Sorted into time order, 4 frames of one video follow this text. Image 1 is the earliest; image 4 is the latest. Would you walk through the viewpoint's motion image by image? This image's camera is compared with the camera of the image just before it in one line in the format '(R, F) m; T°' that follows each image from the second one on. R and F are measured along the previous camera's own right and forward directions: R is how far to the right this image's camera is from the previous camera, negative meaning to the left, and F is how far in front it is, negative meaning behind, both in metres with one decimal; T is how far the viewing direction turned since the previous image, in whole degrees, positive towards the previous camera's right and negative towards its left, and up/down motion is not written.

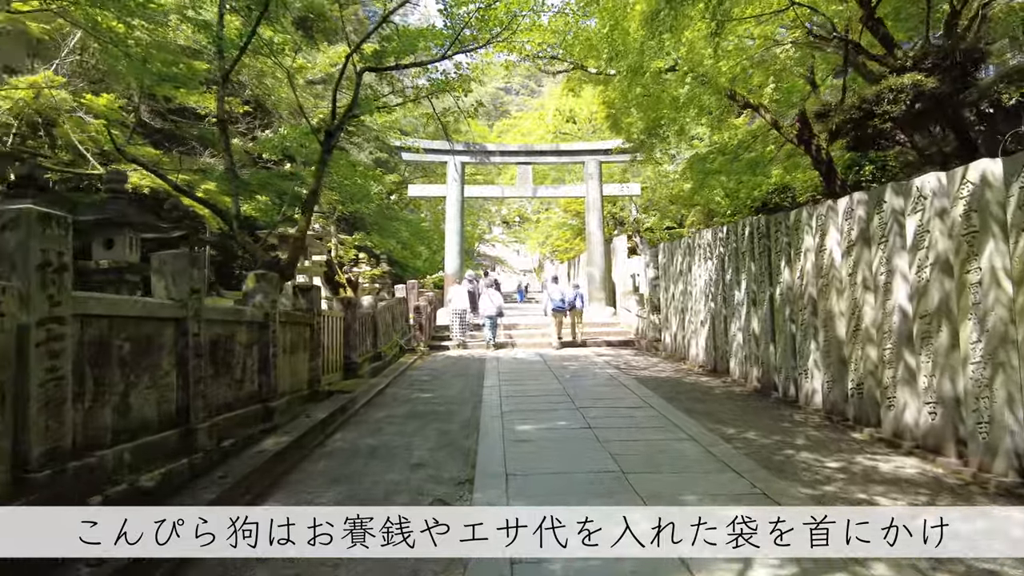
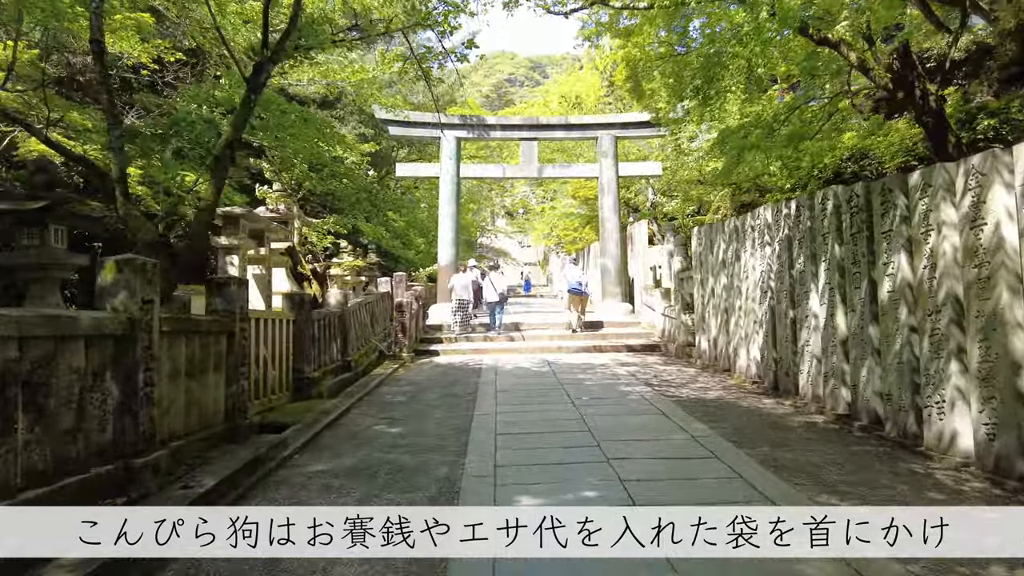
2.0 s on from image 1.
(0.0, +1.9) m; 0°
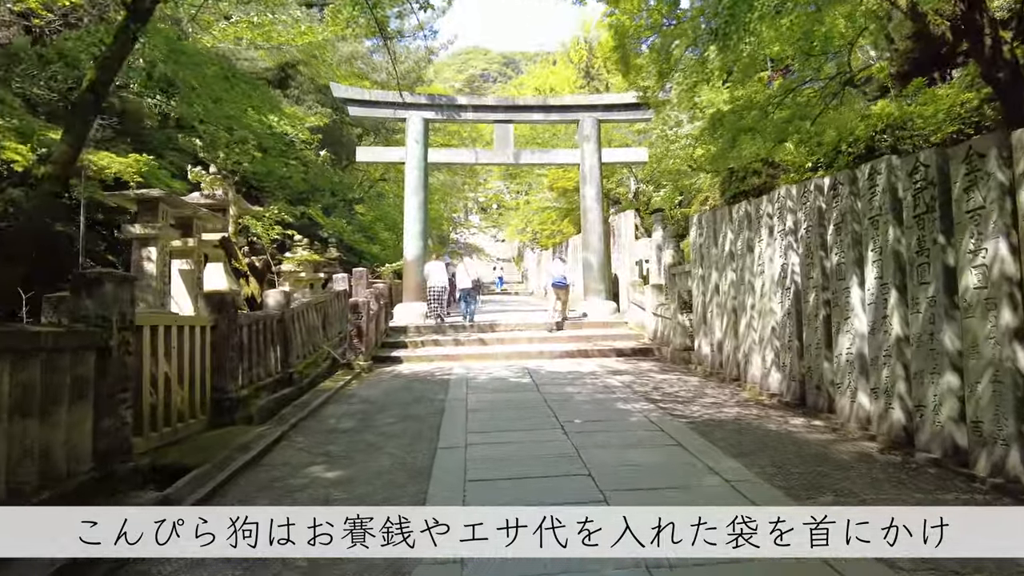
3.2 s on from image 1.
(0.0, +1.2) m; +2°
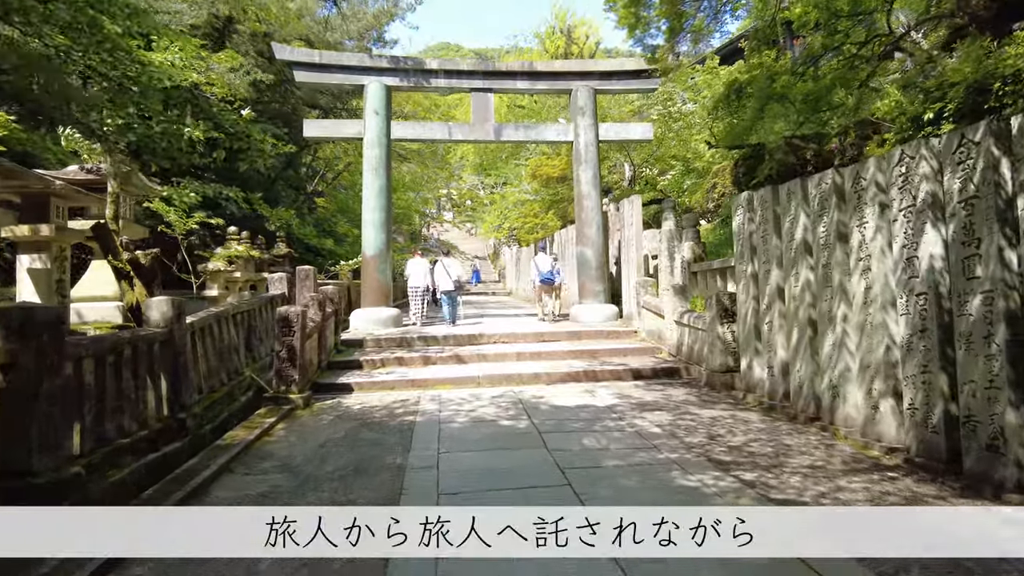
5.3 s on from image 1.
(-0.1, +2.0) m; +2°
